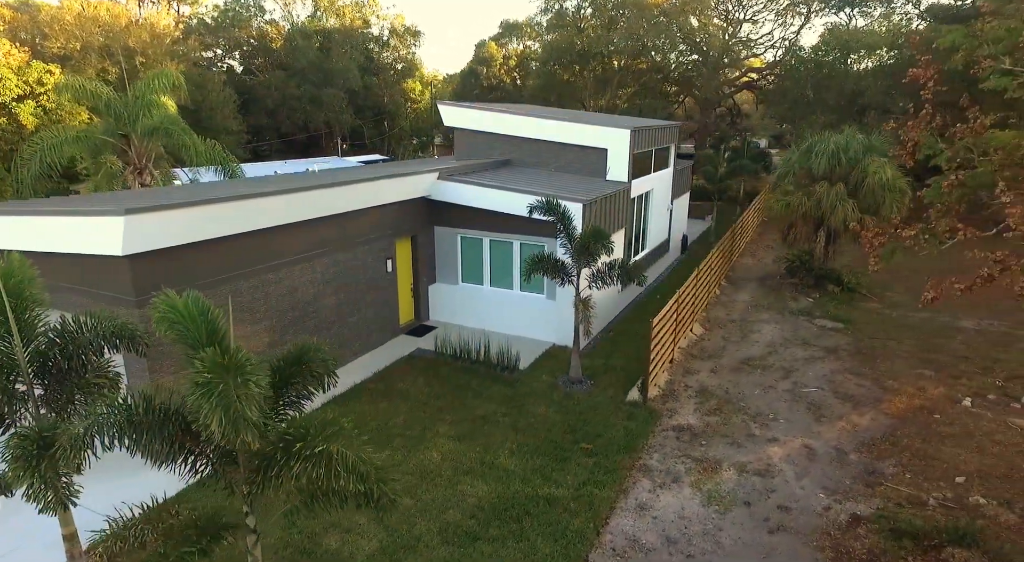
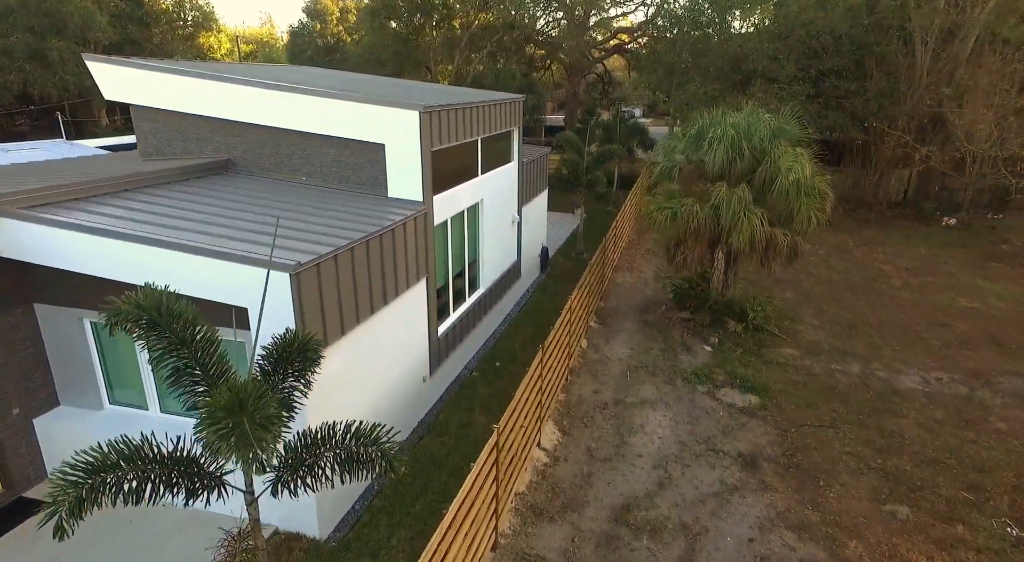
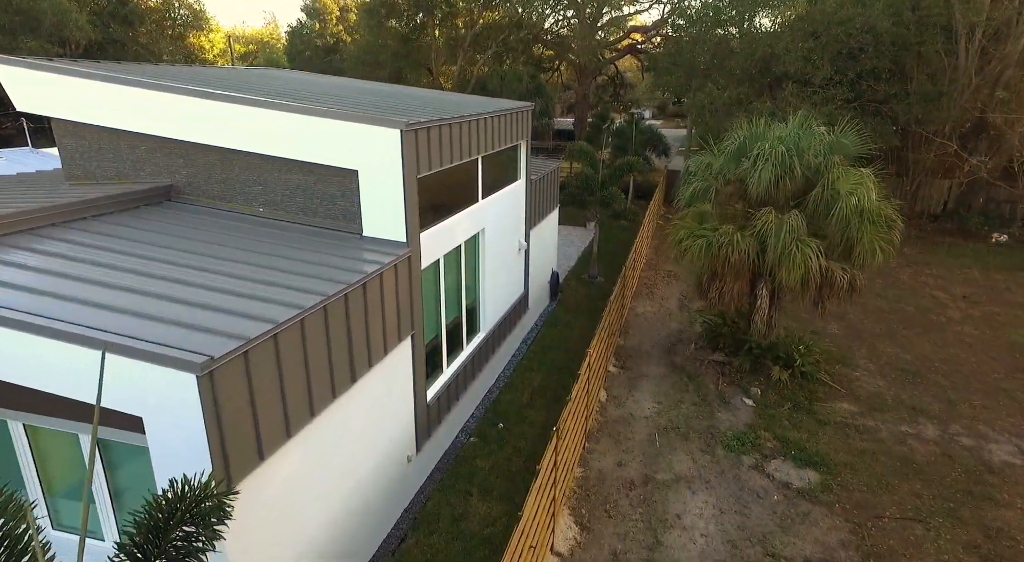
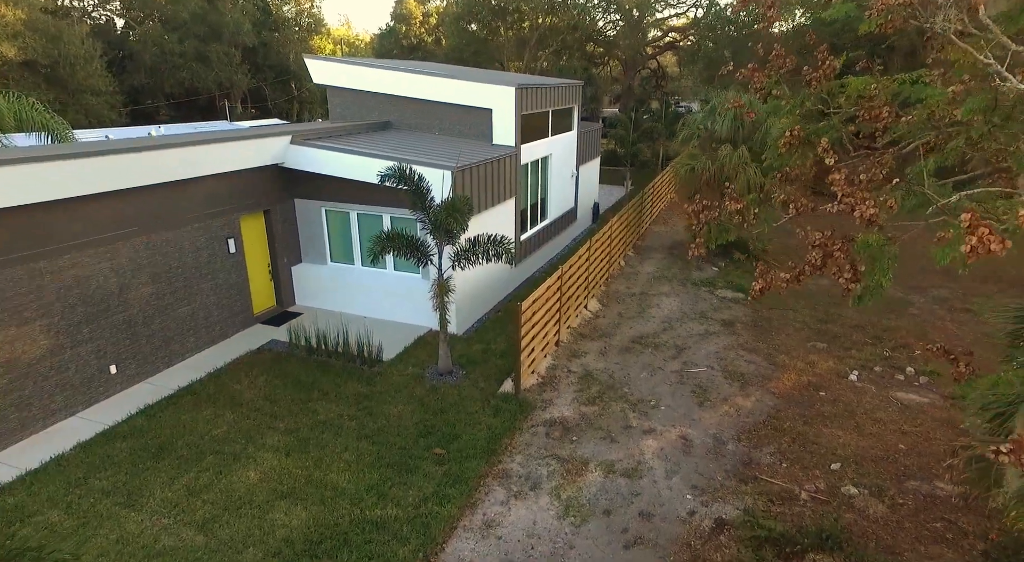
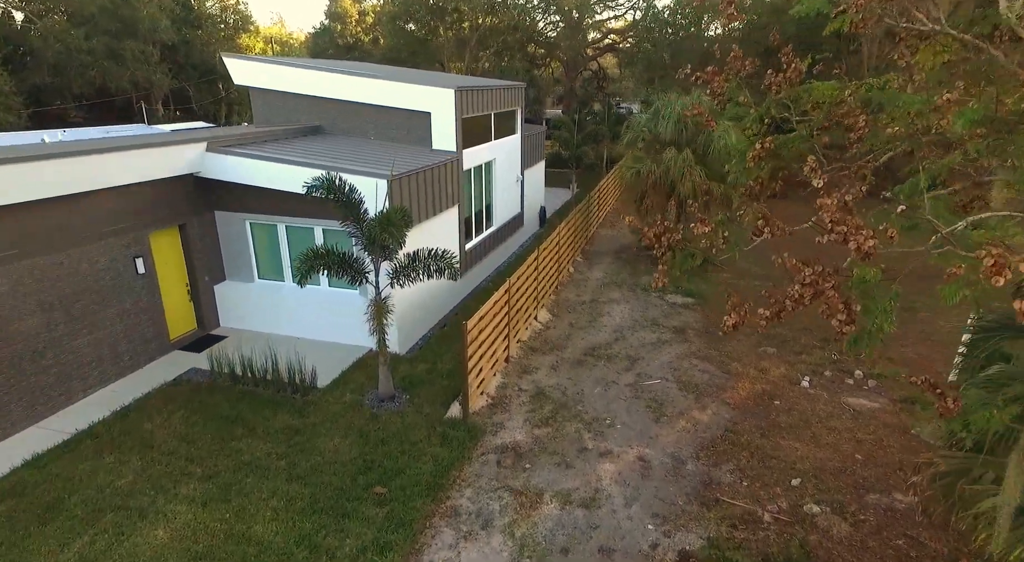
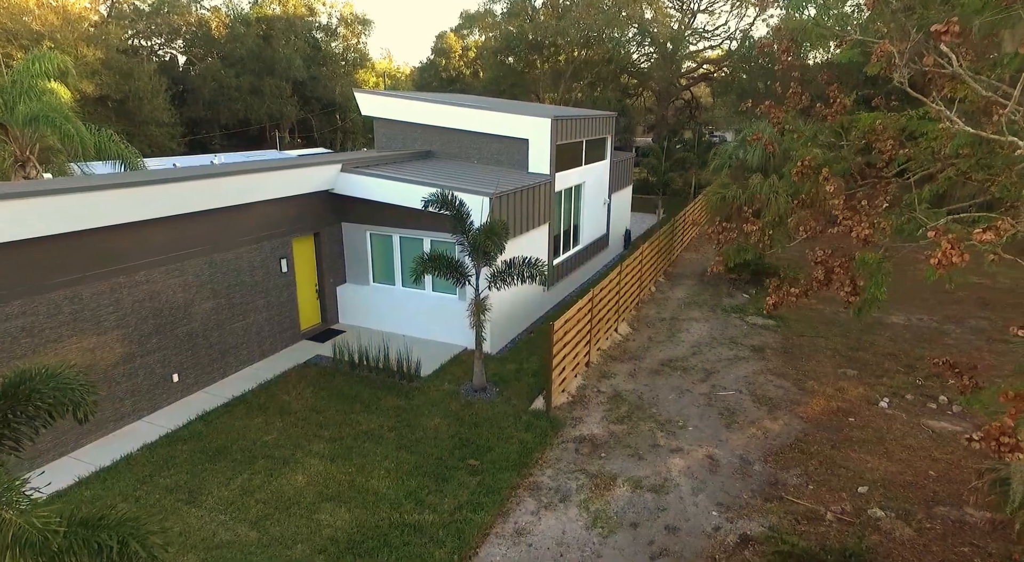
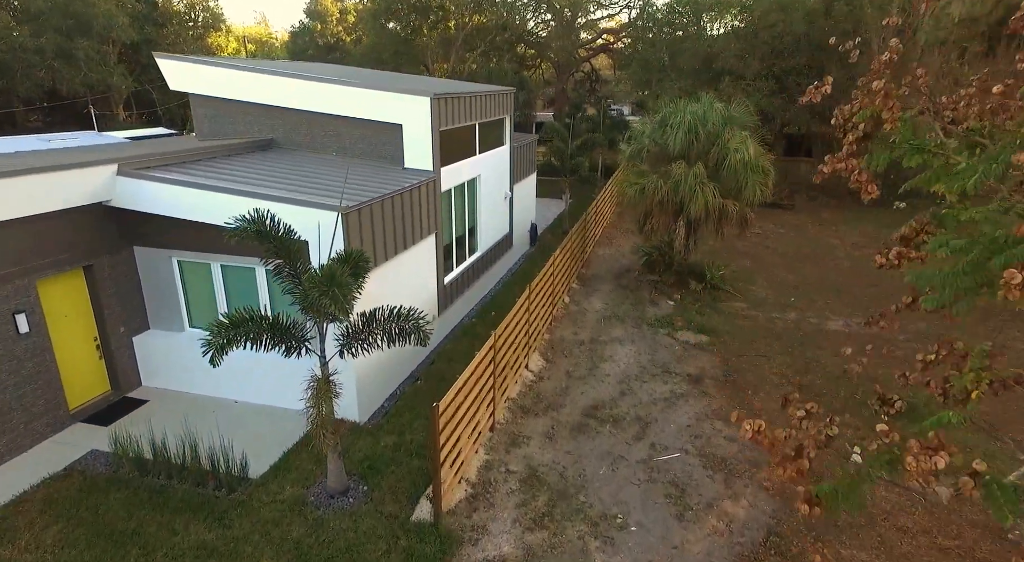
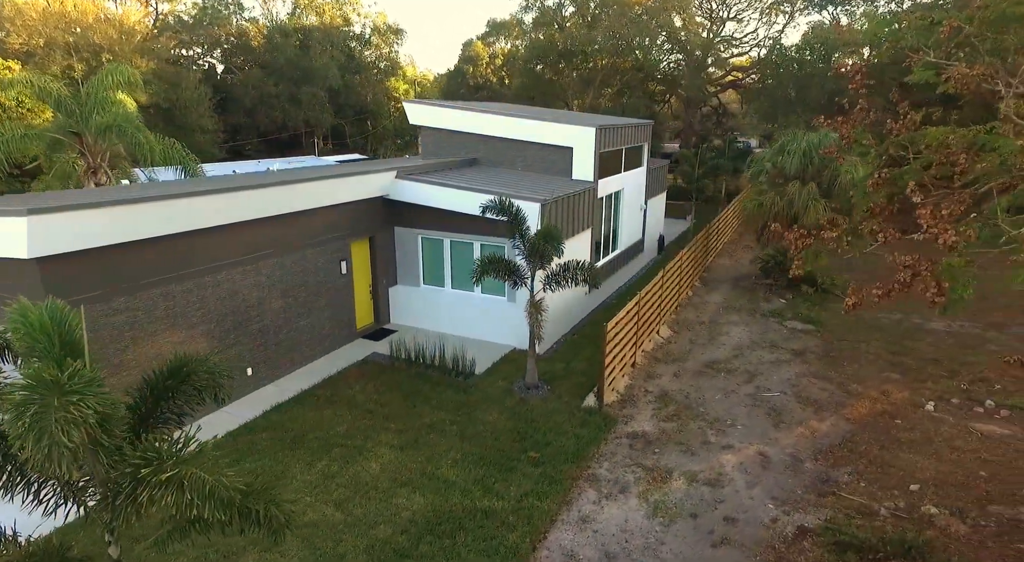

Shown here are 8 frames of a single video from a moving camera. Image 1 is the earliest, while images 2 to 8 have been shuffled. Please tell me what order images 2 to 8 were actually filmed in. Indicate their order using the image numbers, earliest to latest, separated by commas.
8, 6, 4, 5, 7, 2, 3
